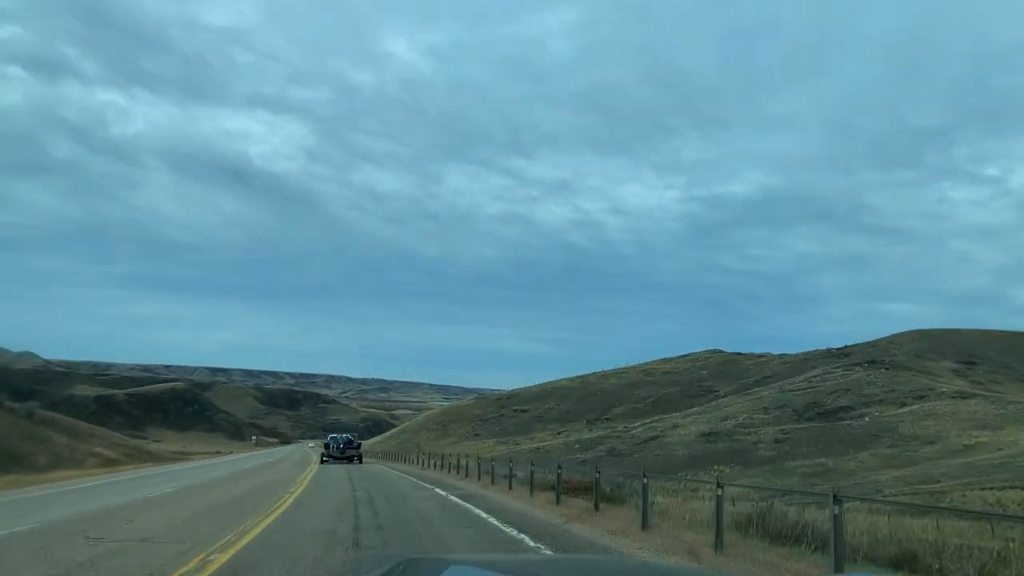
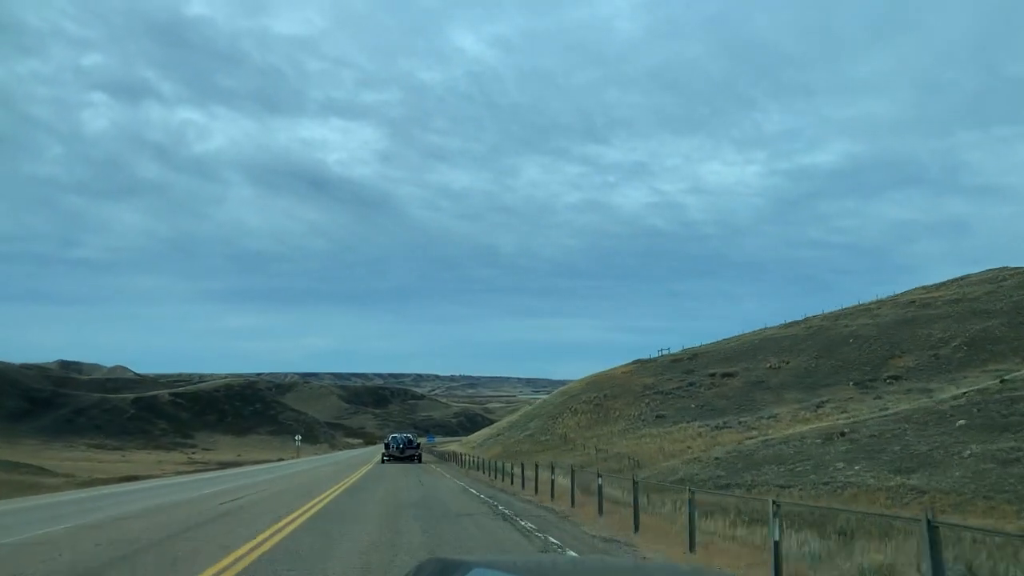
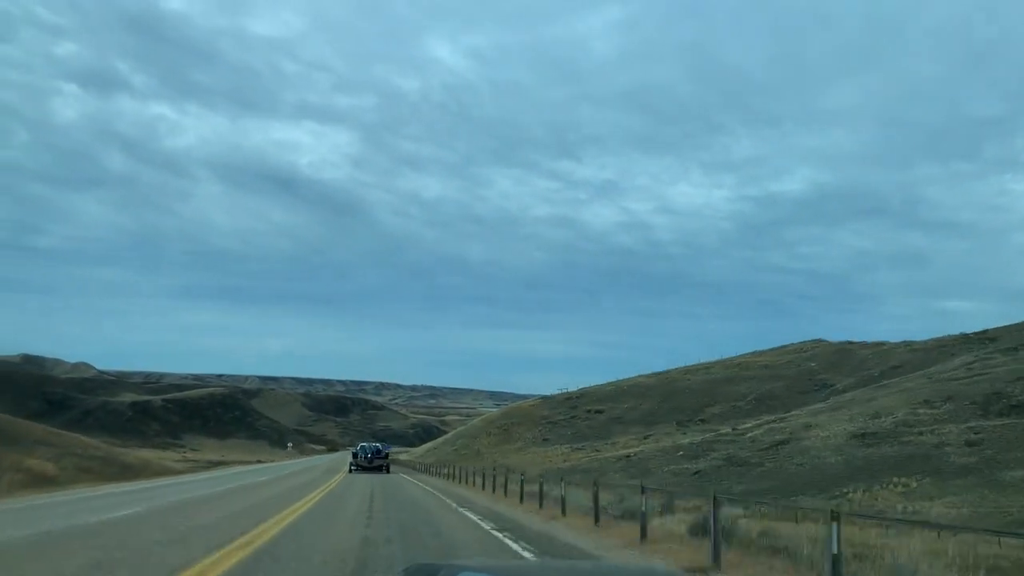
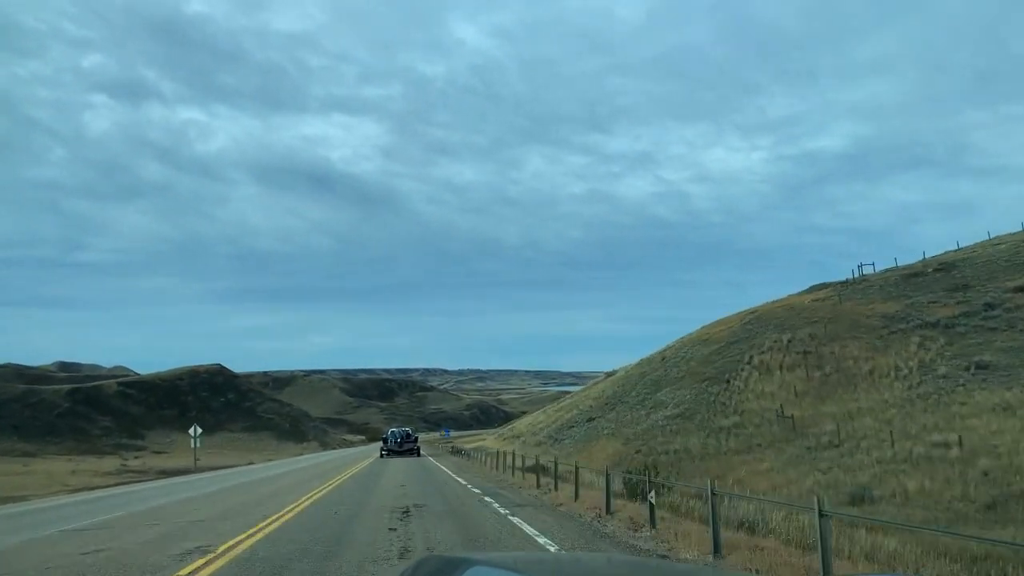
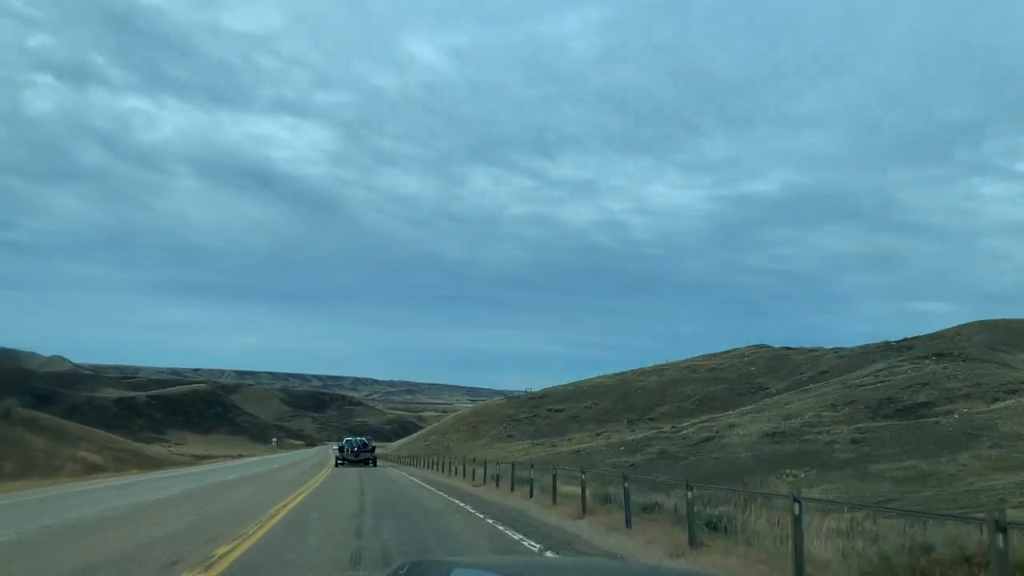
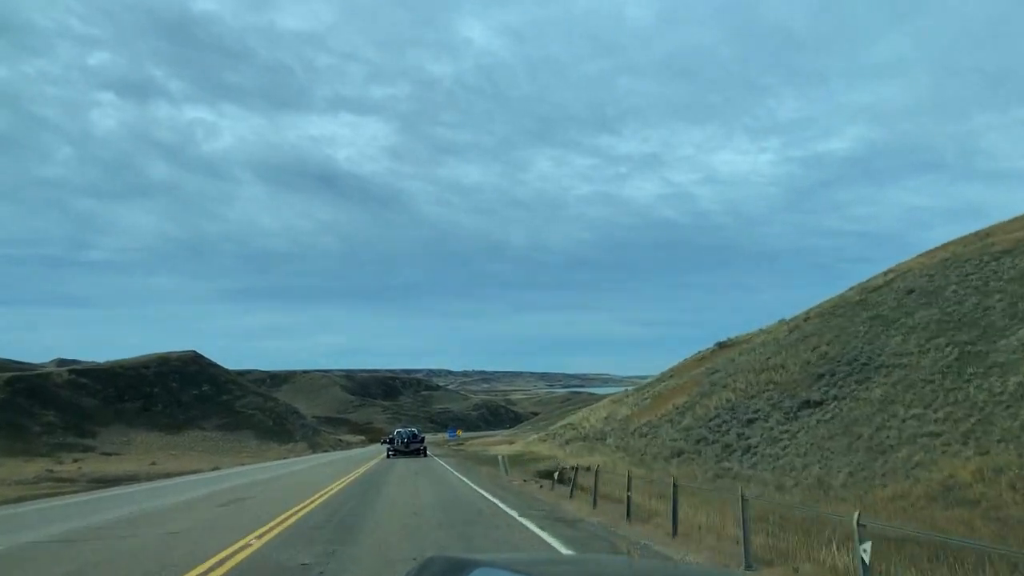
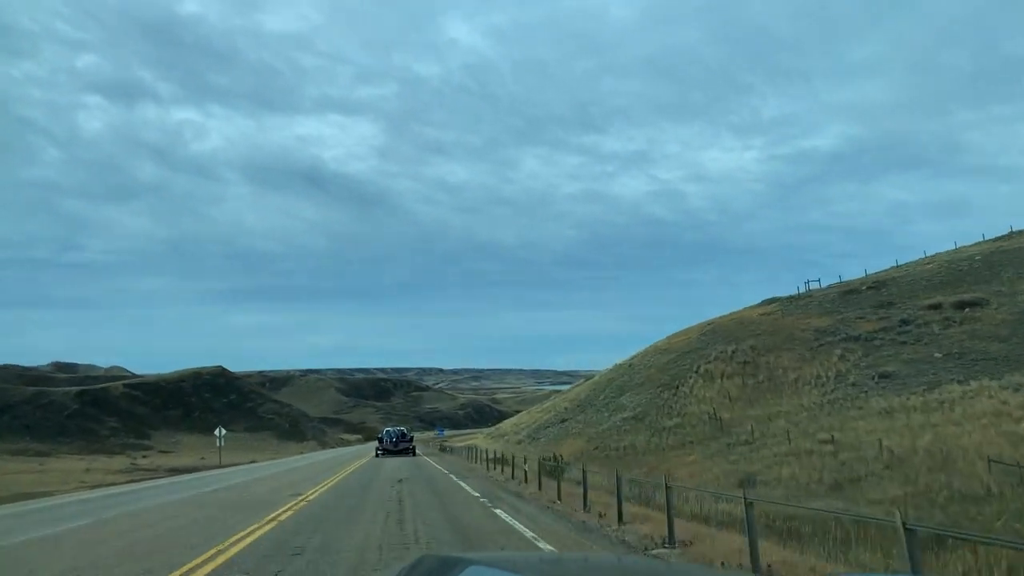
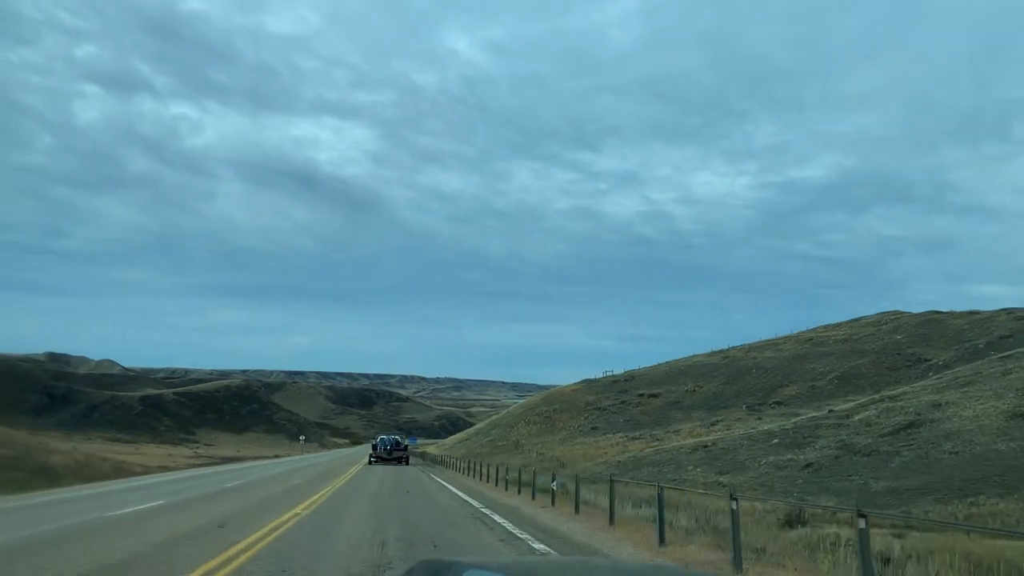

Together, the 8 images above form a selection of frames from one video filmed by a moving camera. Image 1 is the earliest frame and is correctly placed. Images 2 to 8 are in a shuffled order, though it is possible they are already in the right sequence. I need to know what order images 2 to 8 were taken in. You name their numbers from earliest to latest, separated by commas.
5, 3, 8, 2, 7, 4, 6
